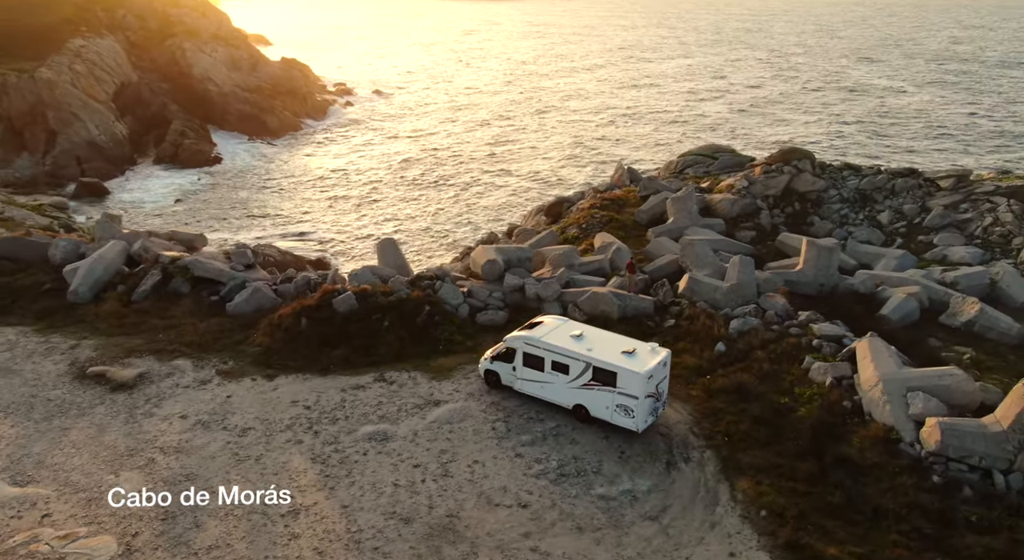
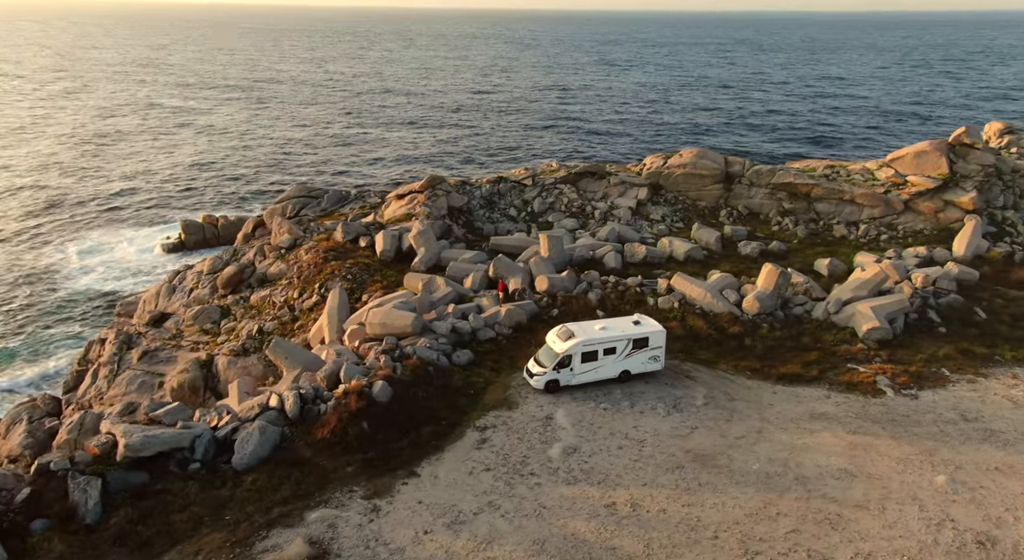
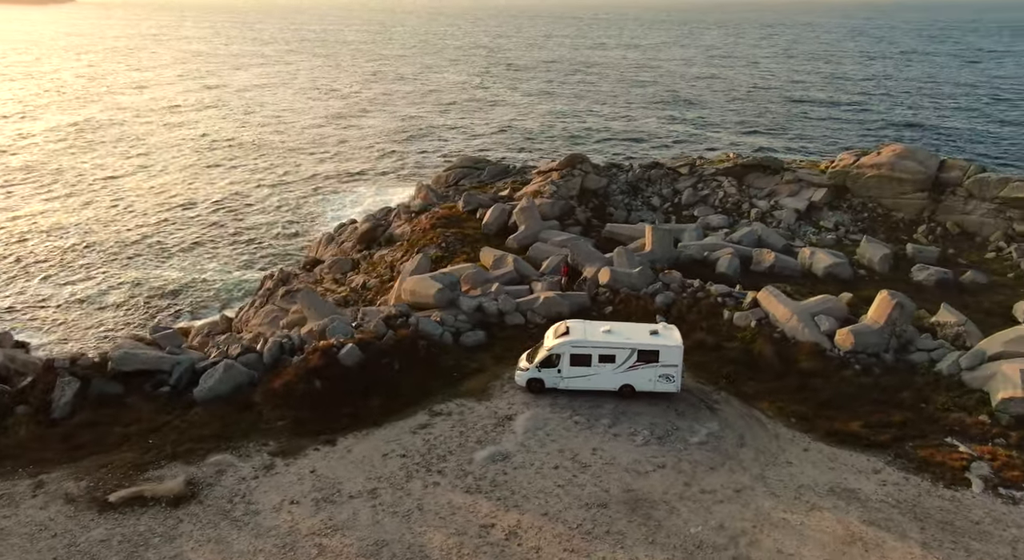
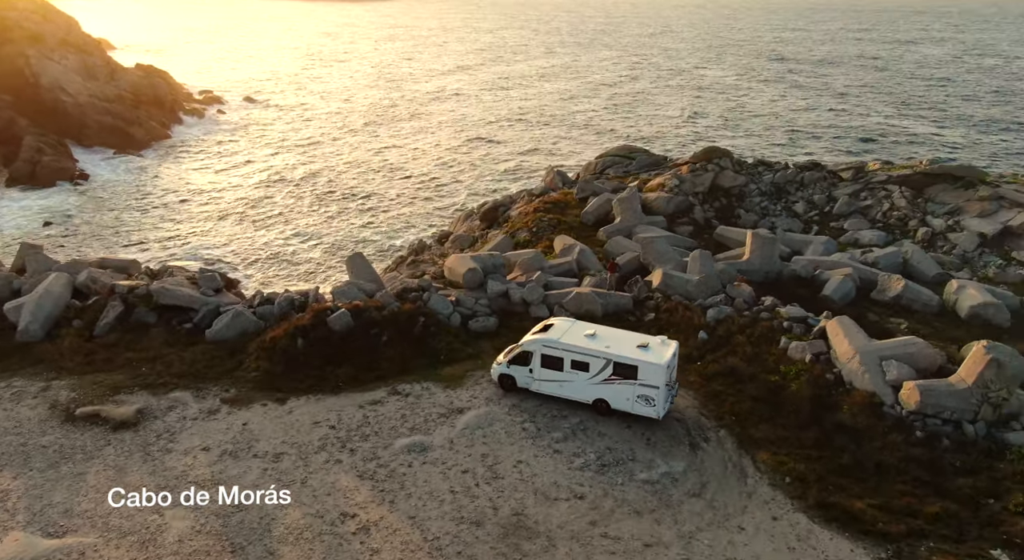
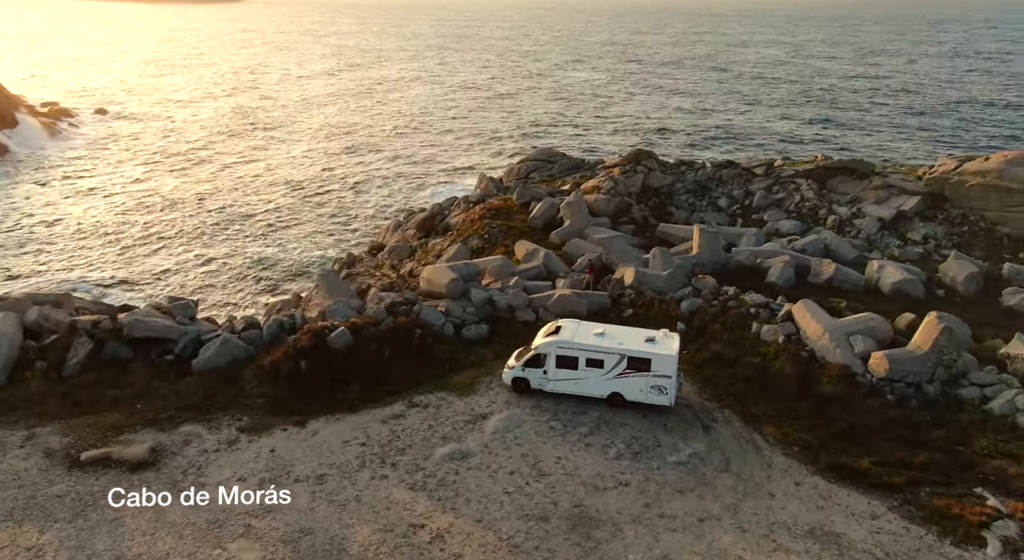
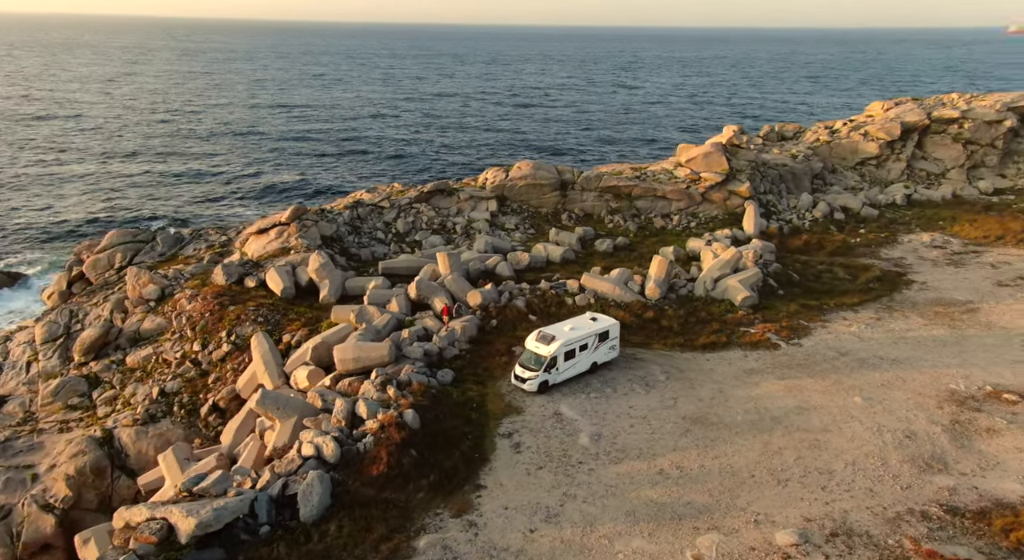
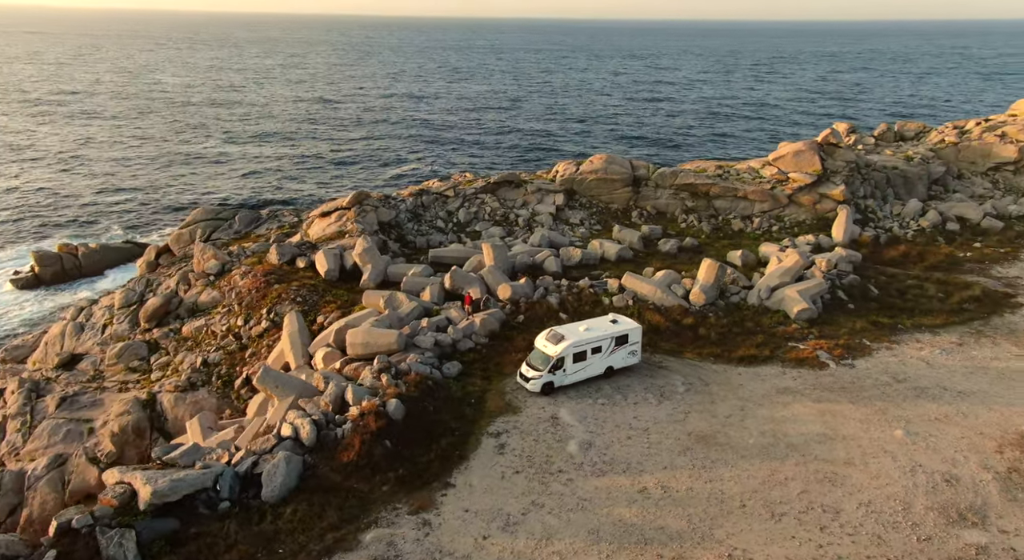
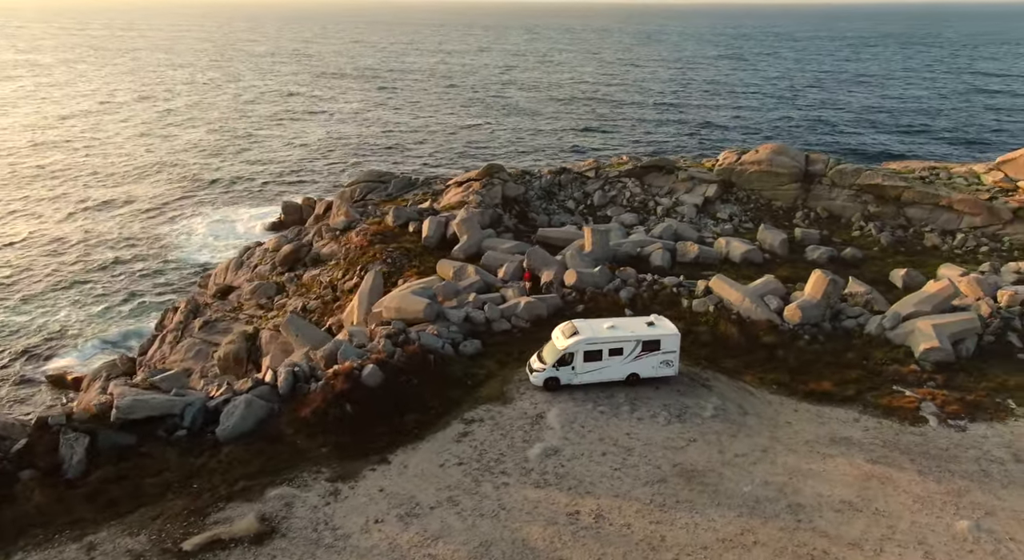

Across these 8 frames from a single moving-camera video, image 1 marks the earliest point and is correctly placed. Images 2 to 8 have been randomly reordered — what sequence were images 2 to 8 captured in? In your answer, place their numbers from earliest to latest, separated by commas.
4, 5, 3, 8, 2, 7, 6
